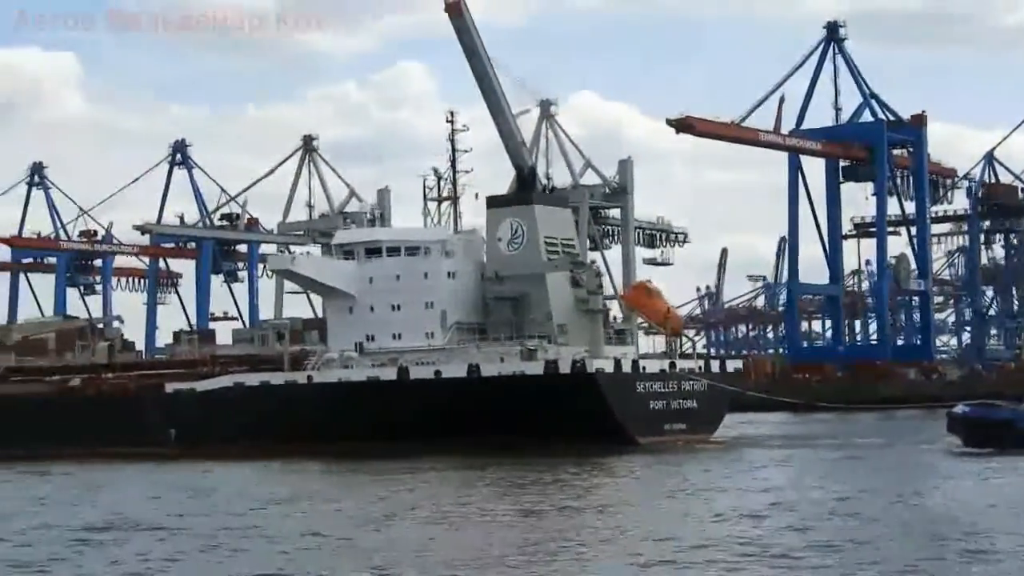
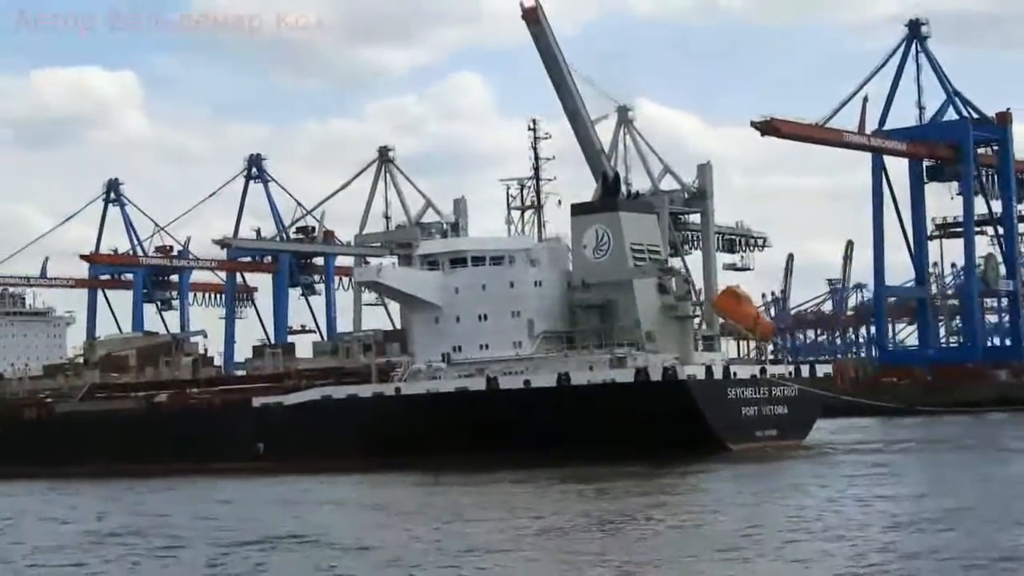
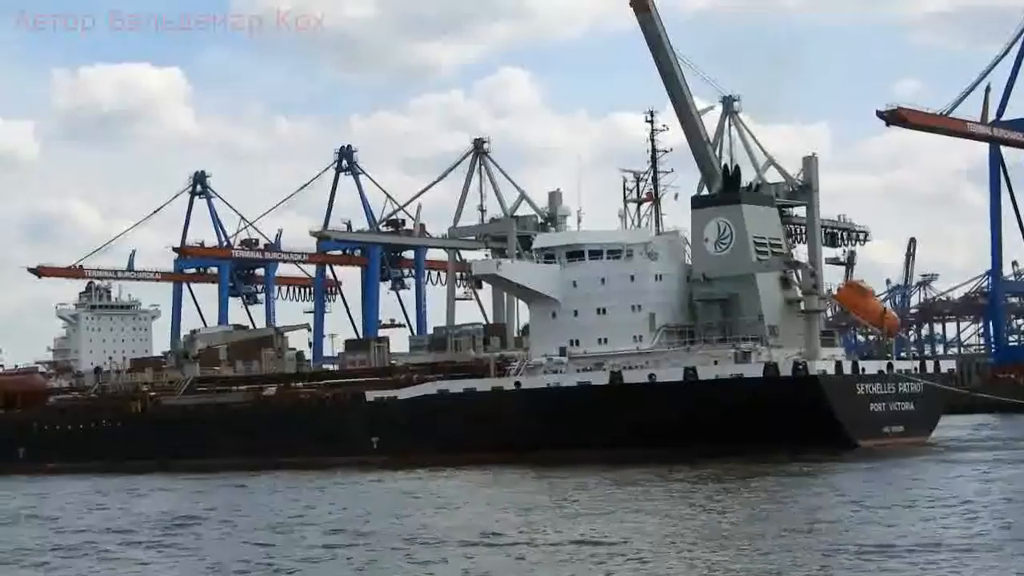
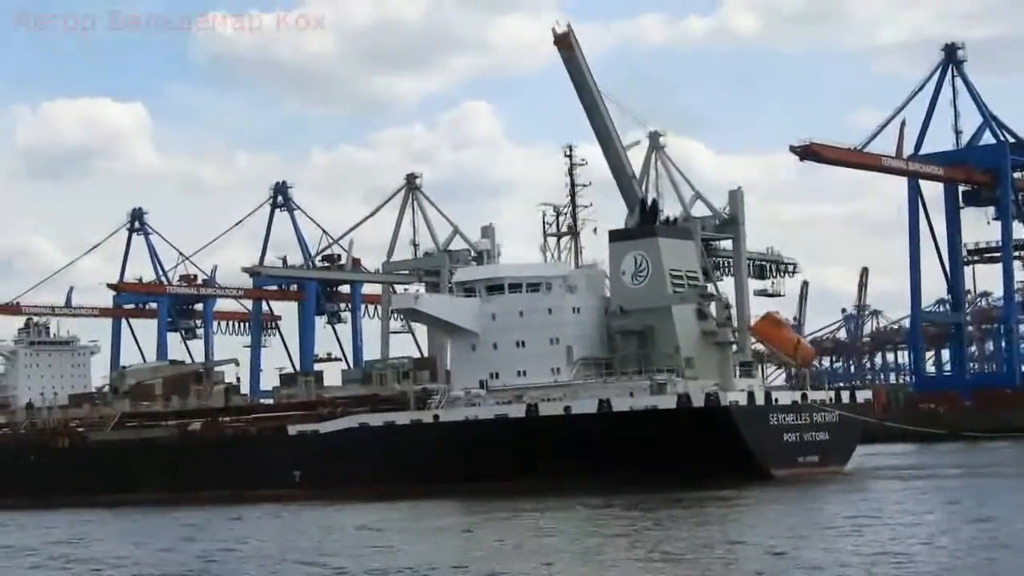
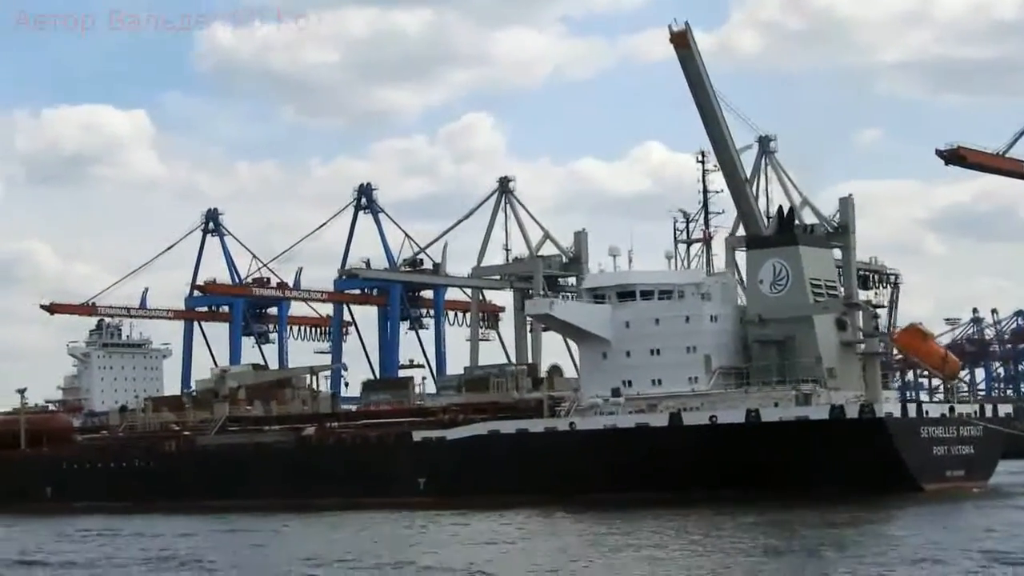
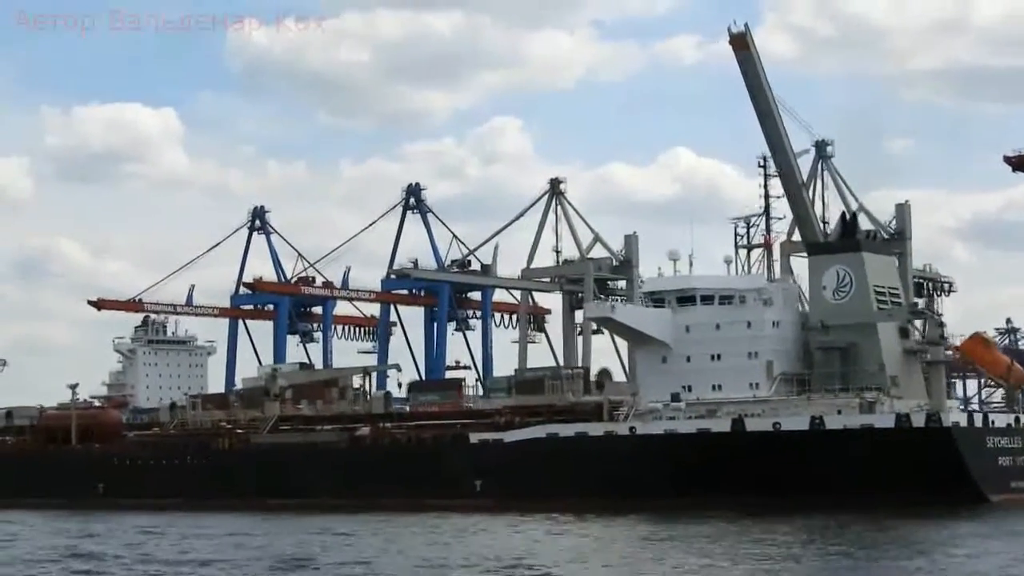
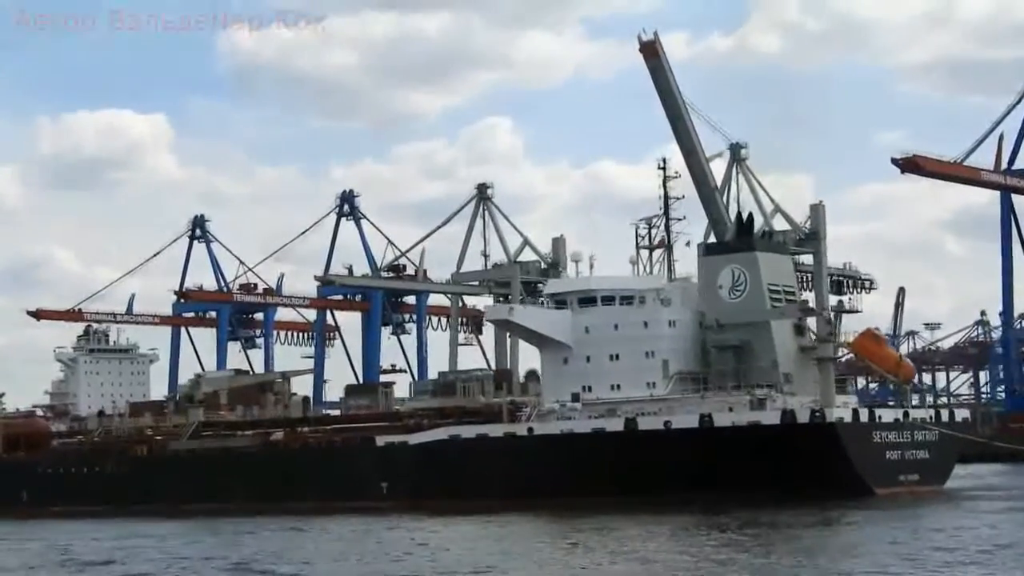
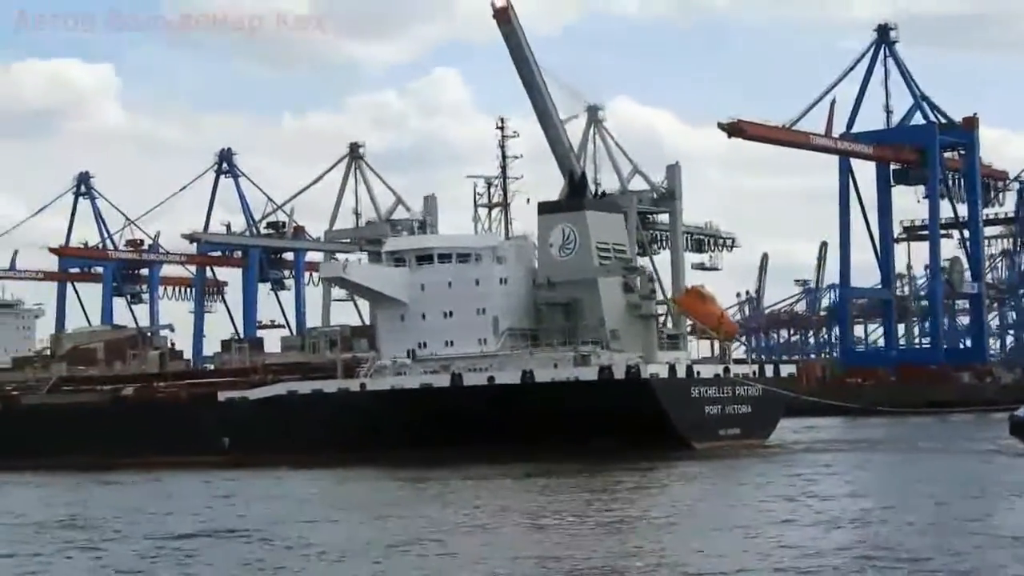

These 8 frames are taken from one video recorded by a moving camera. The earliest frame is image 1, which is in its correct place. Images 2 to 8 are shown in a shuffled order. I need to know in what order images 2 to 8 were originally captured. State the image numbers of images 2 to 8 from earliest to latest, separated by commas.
8, 2, 4, 3, 7, 5, 6
